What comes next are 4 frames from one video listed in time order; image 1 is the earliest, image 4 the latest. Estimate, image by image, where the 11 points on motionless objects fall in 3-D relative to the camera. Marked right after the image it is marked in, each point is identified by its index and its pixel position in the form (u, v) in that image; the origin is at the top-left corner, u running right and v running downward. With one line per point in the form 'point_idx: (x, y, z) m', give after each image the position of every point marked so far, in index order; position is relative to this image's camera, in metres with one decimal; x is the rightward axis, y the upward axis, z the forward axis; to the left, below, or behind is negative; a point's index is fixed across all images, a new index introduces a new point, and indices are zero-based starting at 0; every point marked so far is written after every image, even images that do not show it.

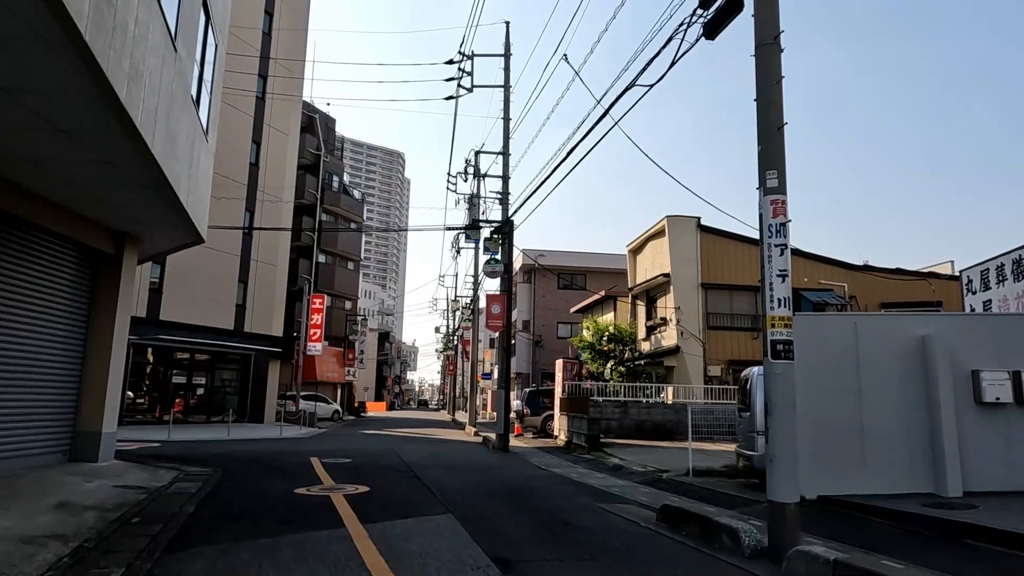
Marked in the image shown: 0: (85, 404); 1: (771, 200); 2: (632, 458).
0: (-6.7, -1.8, +10.4) m
1: (+2.5, +0.9, +6.2) m
2: (+2.6, -3.7, +14.4) m
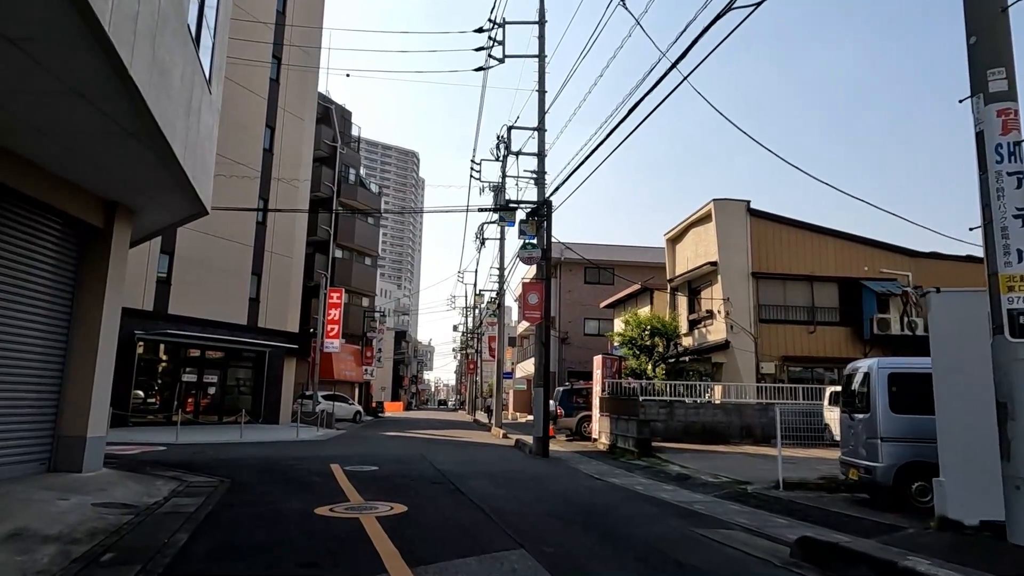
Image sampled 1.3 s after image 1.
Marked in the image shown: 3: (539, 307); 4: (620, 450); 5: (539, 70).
0: (-5.9, -1.5, +8.9) m
1: (+3.2, +1.2, +4.4) m
2: (+3.5, -3.4, +12.7) m
3: (+0.7, -0.5, +16.2) m
4: (+2.6, -4.0, +16.4) m
5: (+0.7, +5.9, +18.1) m
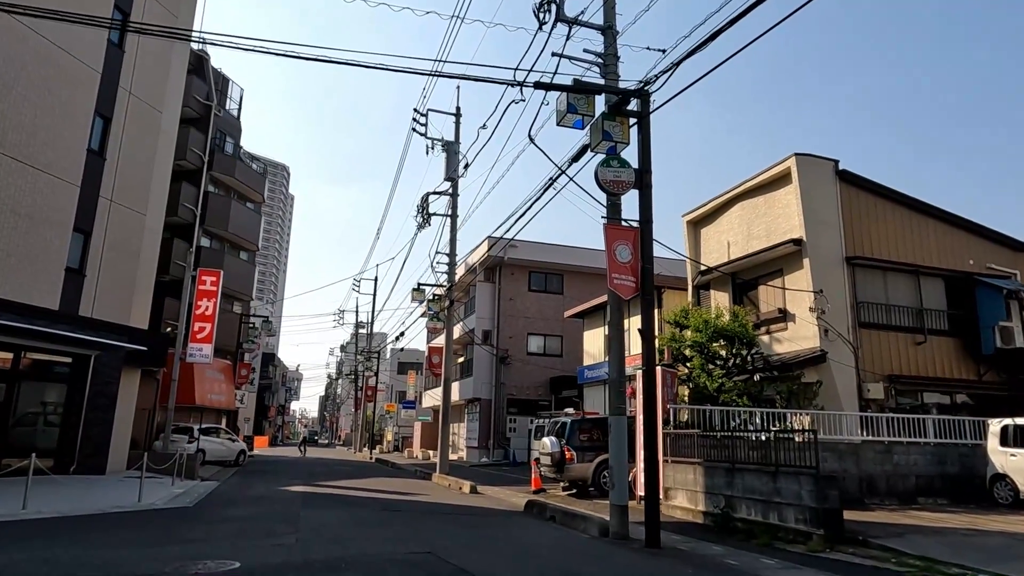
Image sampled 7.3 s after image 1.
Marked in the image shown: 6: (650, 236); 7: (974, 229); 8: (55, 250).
0: (-3.4, -0.2, +0.6) m
1: (+6.5, +2.3, -1.9) m
2: (+5.0, -2.7, +6.0) m
3: (+1.6, +0.2, +9.1) m
4: (+3.4, -3.4, +9.5) m
5: (+1.5, +6.5, +11.3) m
6: (+1.9, +0.7, +9.1) m
7: (+11.2, +1.4, +16.1) m
8: (-10.2, +0.8, +14.9) m
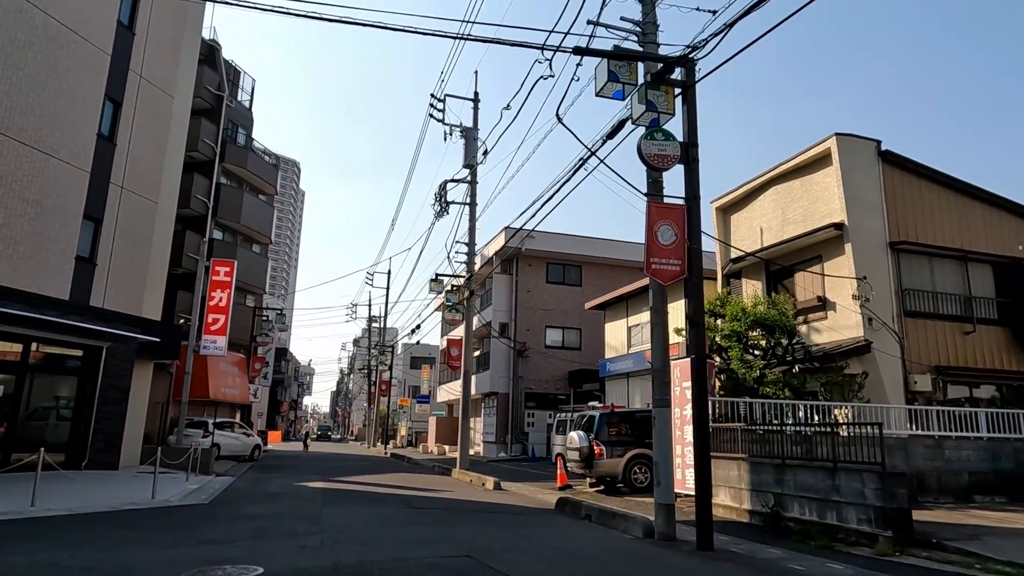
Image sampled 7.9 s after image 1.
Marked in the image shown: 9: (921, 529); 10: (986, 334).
0: (-3.1, -0.1, 0.0) m
1: (+6.8, +2.4, -2.6) m
2: (+5.4, -2.5, +5.3) m
3: (+2.1, +0.5, +8.4) m
4: (+3.9, -3.1, +8.8) m
5: (+2.0, +6.8, +10.6) m
6: (+2.3, +0.9, +8.5) m
7: (+11.7, +1.7, +15.3) m
8: (-9.7, +1.1, +14.4) m
9: (+4.9, -2.9, +8.0) m
10: (+10.1, -1.0, +14.3) m
